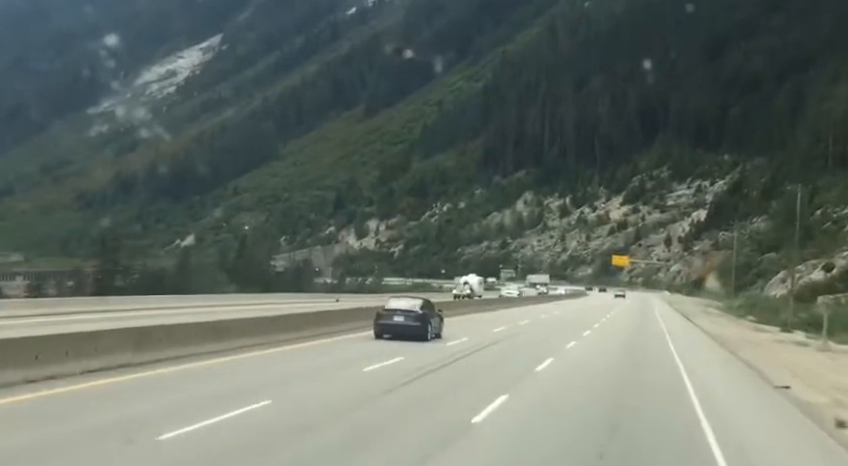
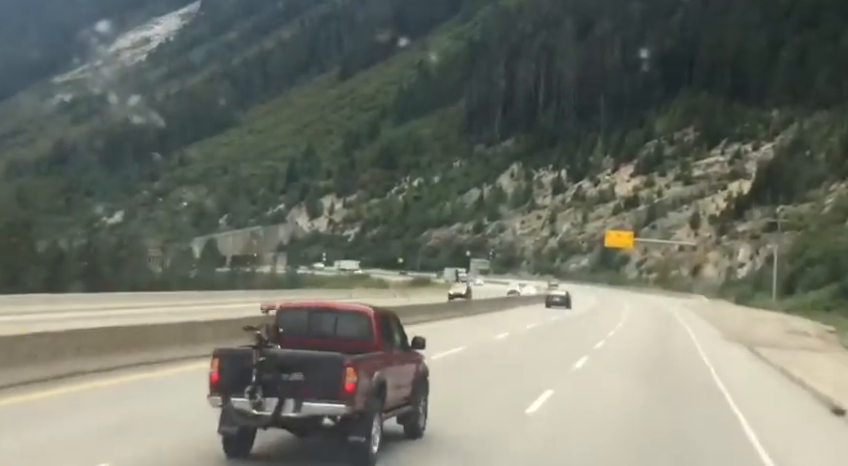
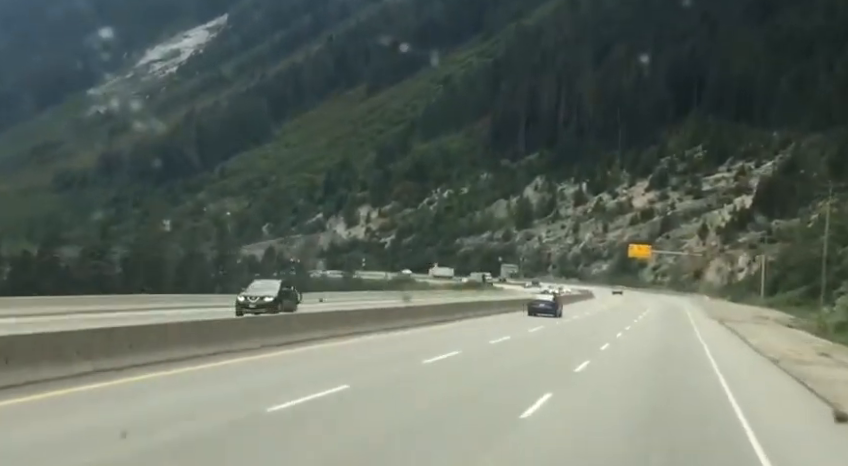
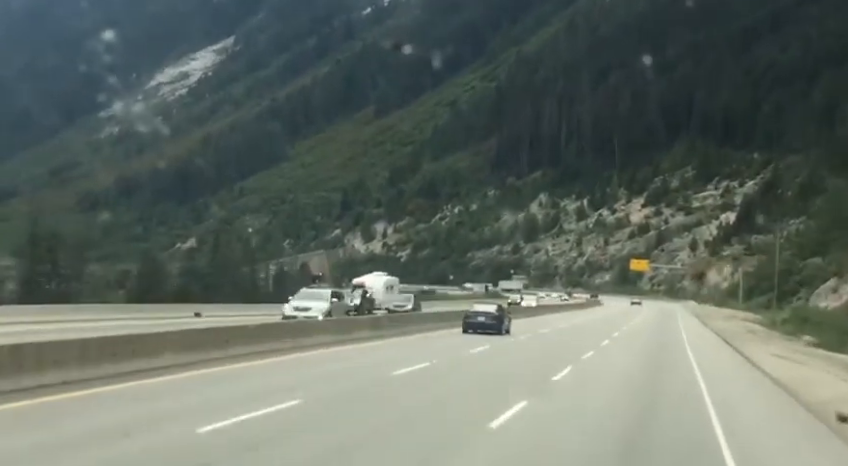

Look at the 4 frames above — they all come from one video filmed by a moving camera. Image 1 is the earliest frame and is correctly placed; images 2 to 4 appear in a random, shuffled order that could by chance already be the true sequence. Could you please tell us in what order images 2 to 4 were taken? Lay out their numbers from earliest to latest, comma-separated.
4, 3, 2
